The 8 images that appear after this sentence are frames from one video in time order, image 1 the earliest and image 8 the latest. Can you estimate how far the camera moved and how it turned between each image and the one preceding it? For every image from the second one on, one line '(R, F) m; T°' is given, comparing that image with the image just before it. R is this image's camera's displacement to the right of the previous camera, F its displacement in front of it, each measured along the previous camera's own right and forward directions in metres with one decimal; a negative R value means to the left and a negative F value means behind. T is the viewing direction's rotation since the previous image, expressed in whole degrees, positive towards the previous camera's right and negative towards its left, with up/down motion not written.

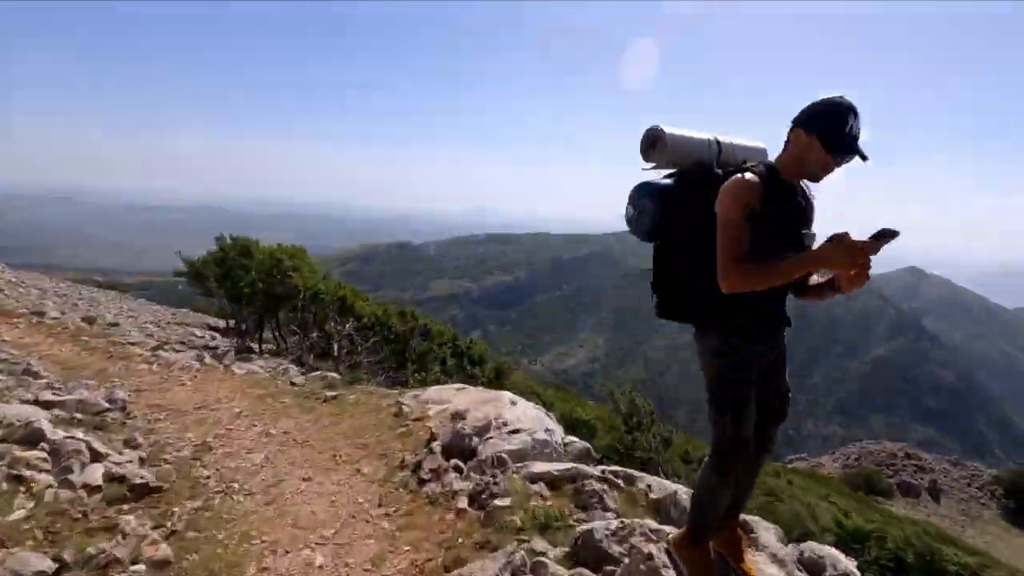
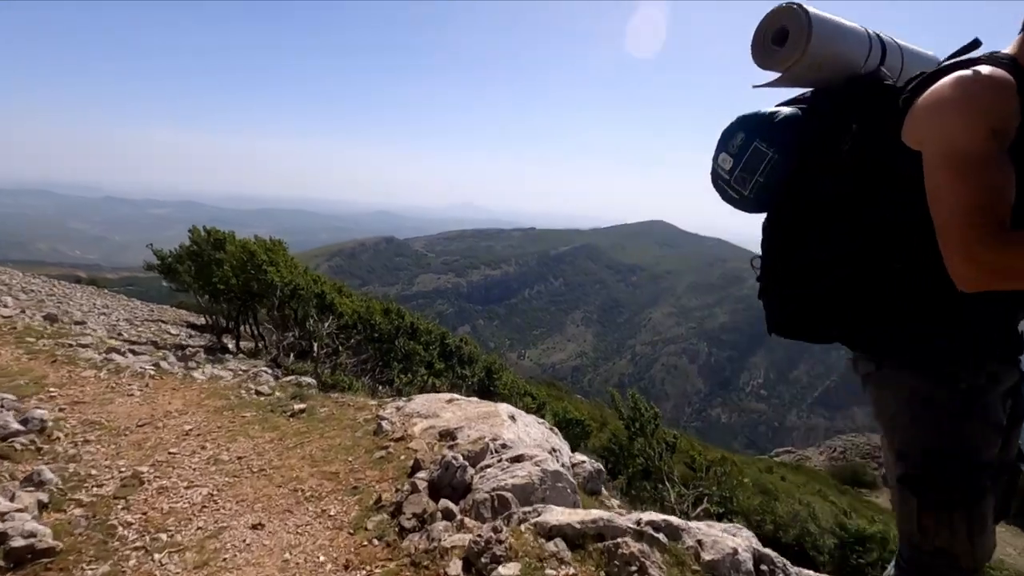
(-0.1, +1.2) m; +1°
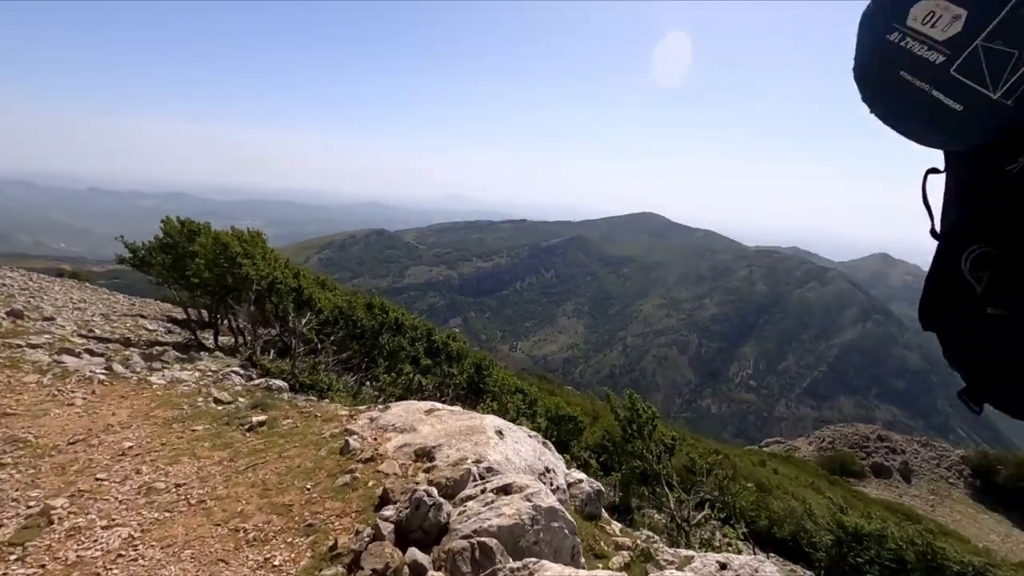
(+0.1, +0.9) m; +1°
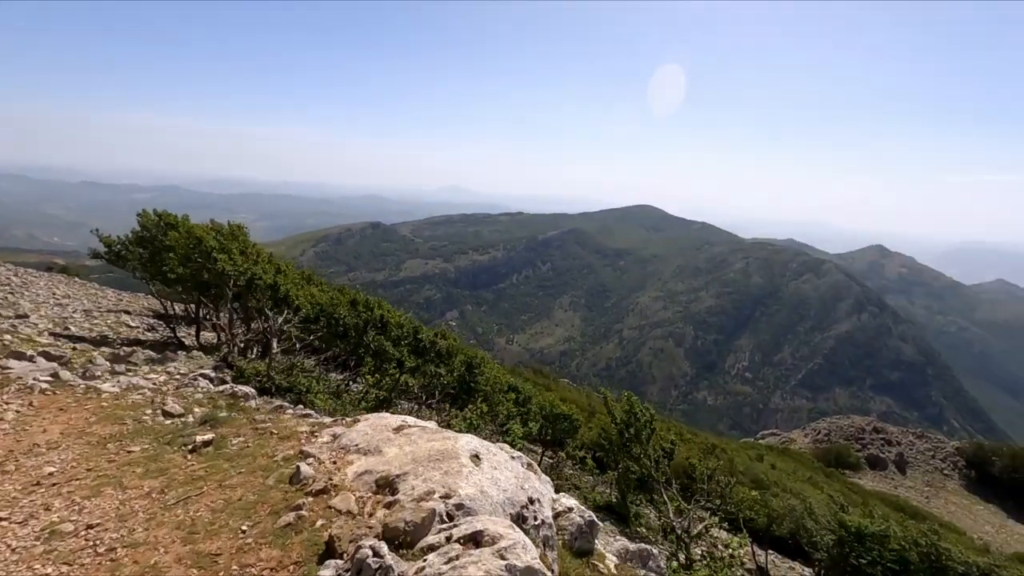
(+0.2, +0.9) m; 0°
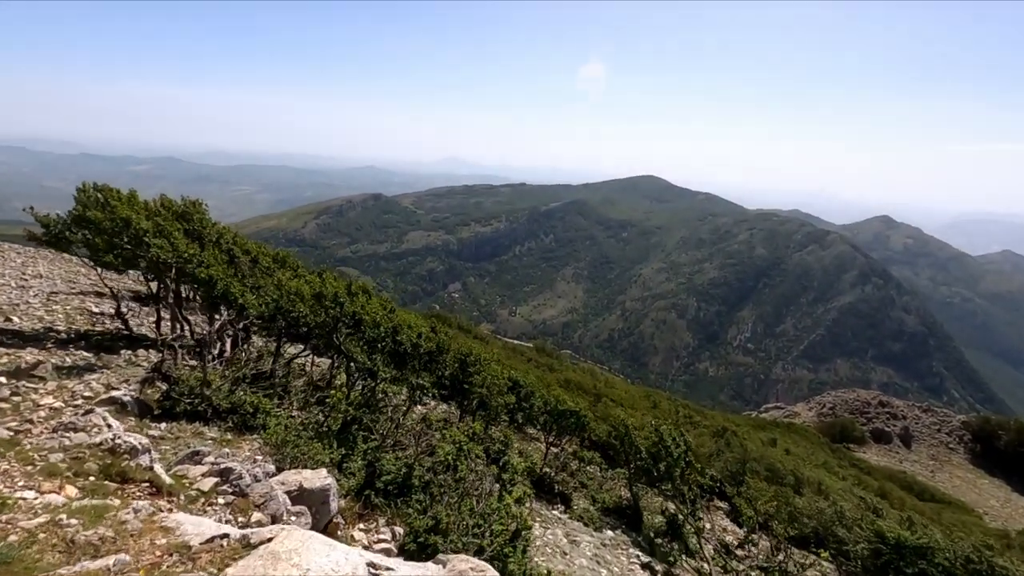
(+0.1, +3.0) m; 0°
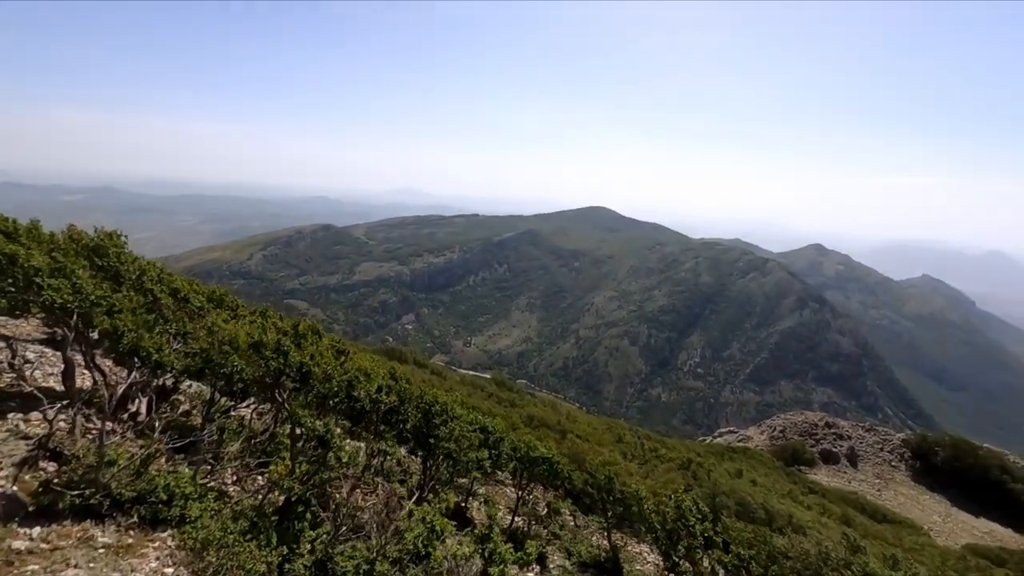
(-0.5, +1.8) m; +5°
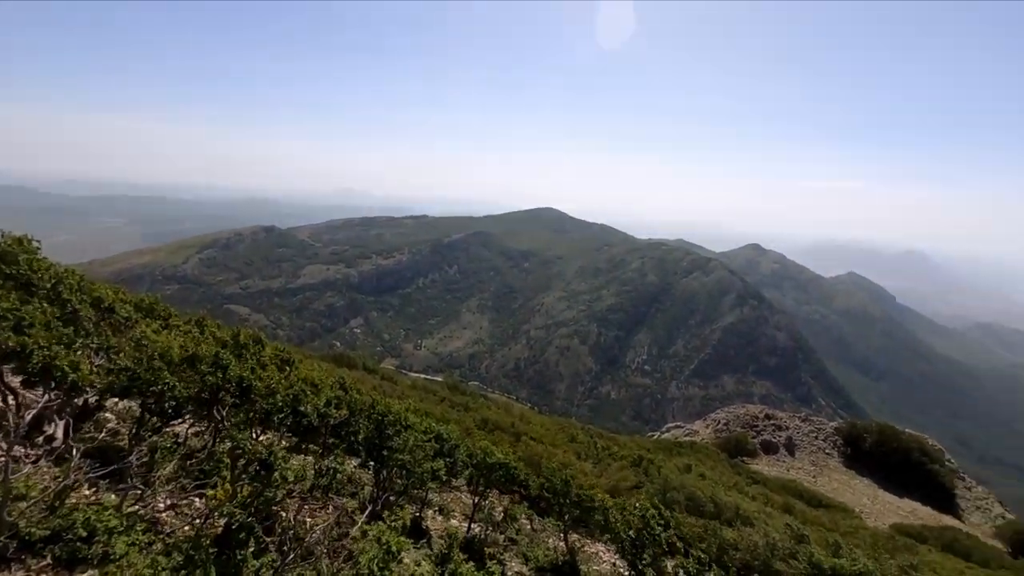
(-0.1, +0.4) m; +5°
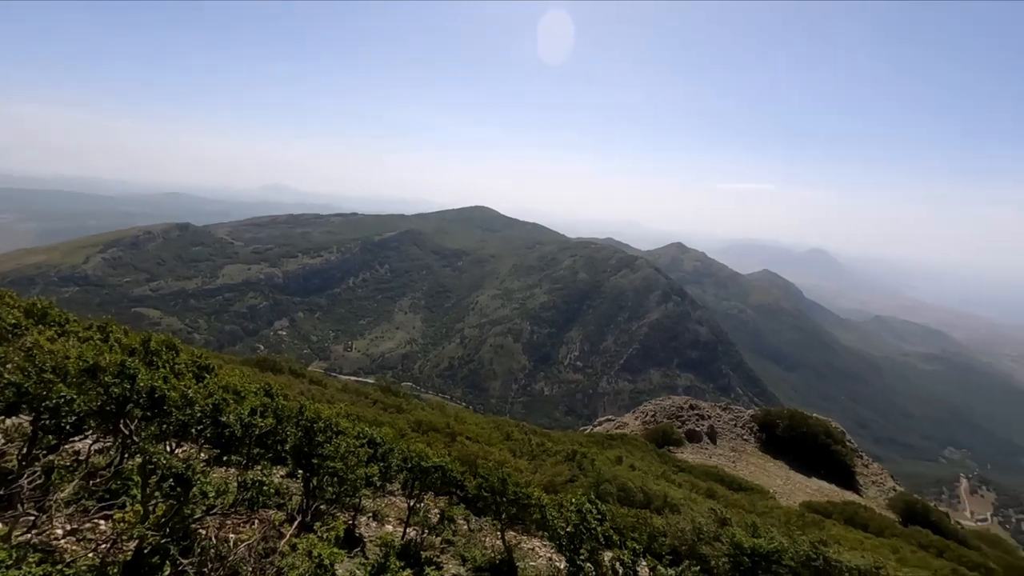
(-0.1, +0.1) m; +7°
